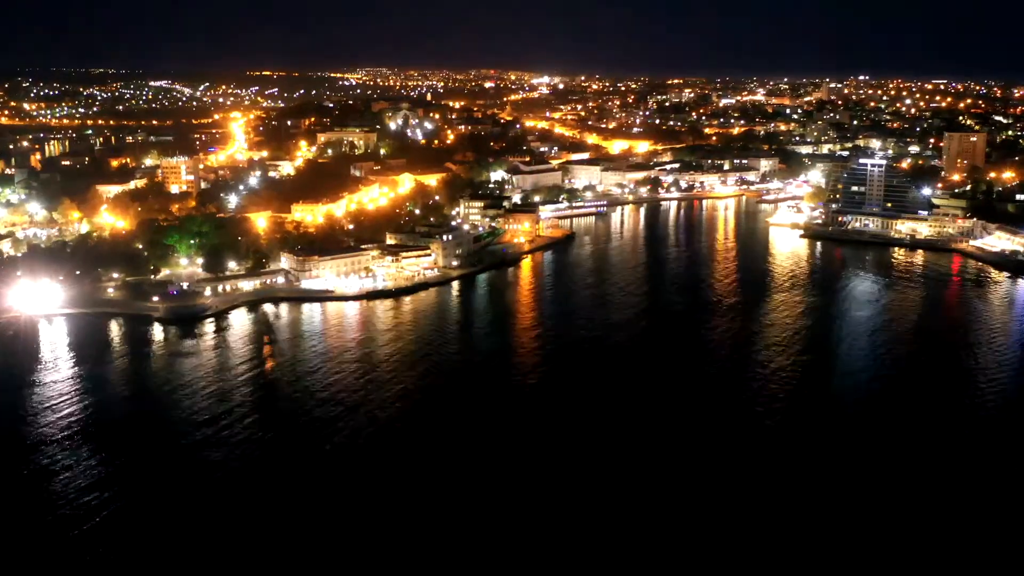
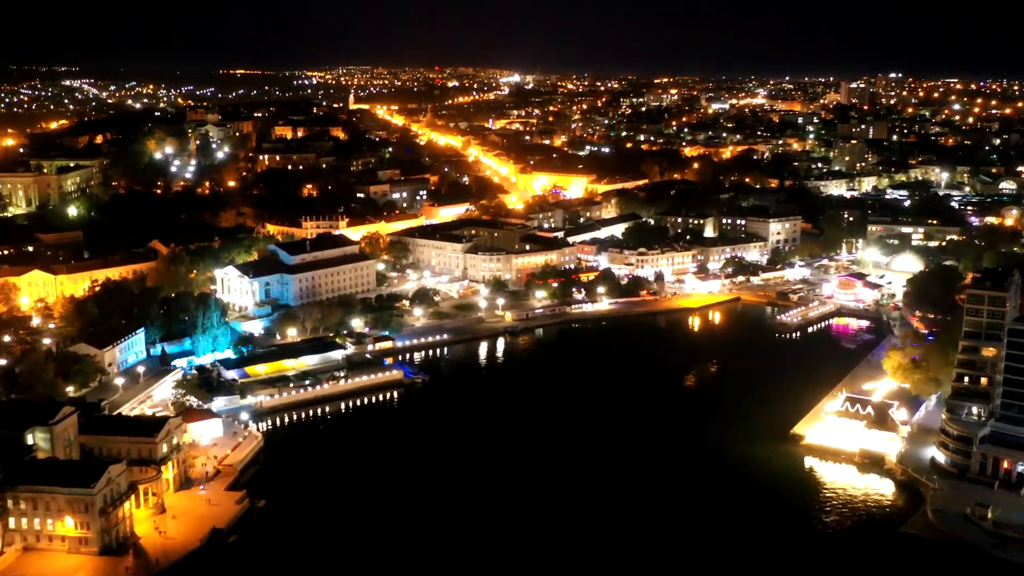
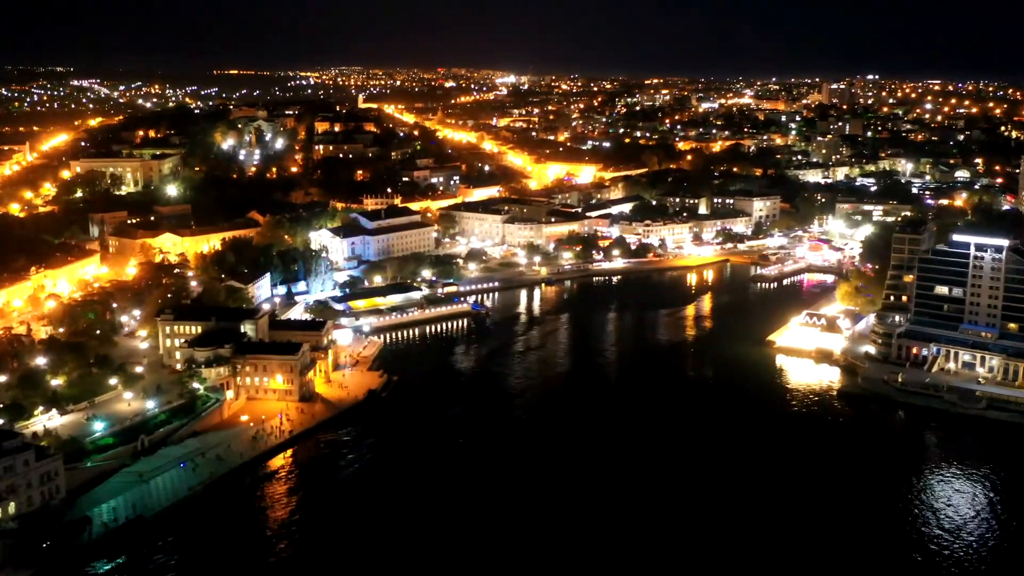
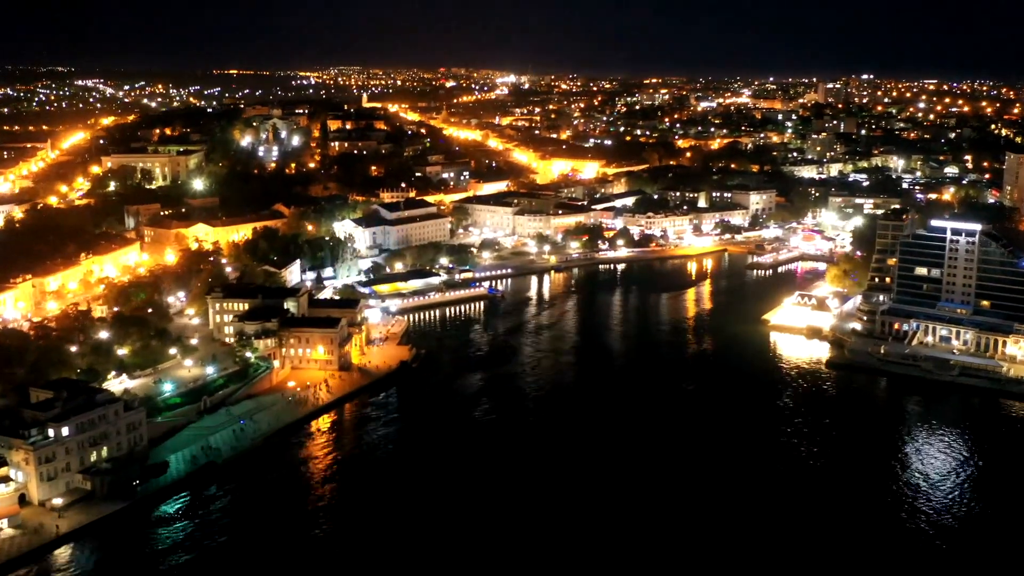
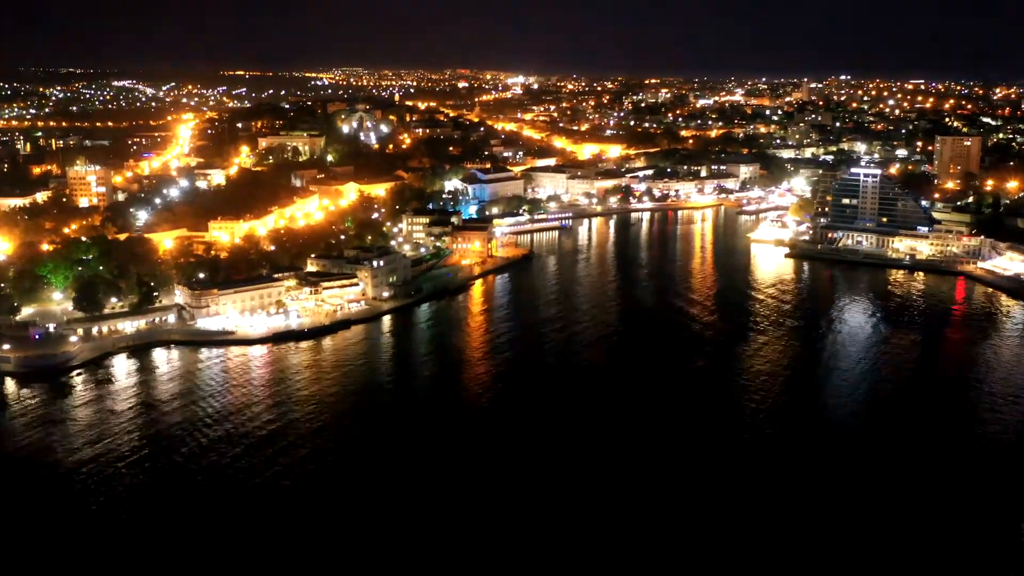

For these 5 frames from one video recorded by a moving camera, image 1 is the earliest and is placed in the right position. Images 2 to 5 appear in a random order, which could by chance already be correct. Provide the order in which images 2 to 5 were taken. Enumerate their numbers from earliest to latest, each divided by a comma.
5, 4, 3, 2
